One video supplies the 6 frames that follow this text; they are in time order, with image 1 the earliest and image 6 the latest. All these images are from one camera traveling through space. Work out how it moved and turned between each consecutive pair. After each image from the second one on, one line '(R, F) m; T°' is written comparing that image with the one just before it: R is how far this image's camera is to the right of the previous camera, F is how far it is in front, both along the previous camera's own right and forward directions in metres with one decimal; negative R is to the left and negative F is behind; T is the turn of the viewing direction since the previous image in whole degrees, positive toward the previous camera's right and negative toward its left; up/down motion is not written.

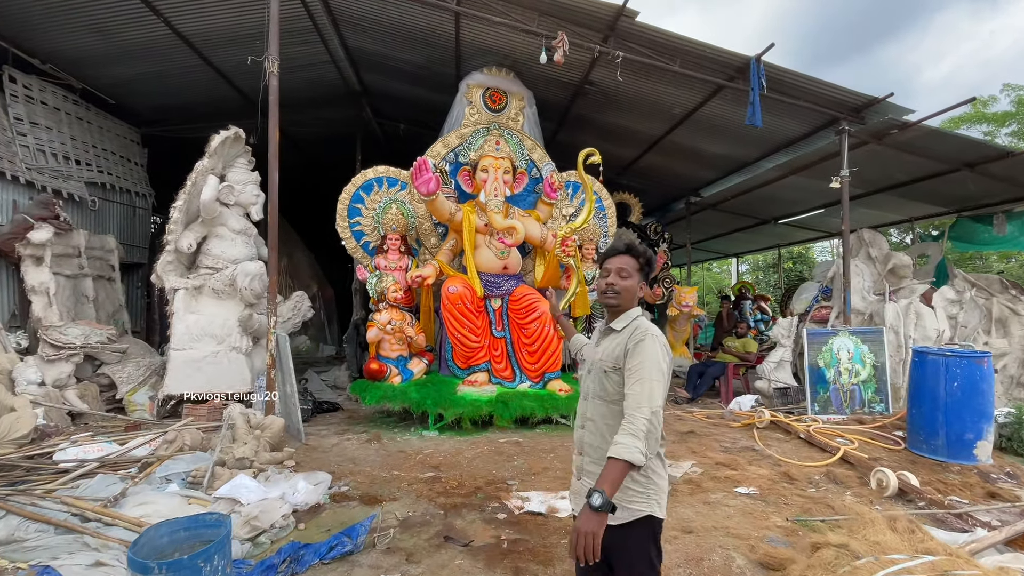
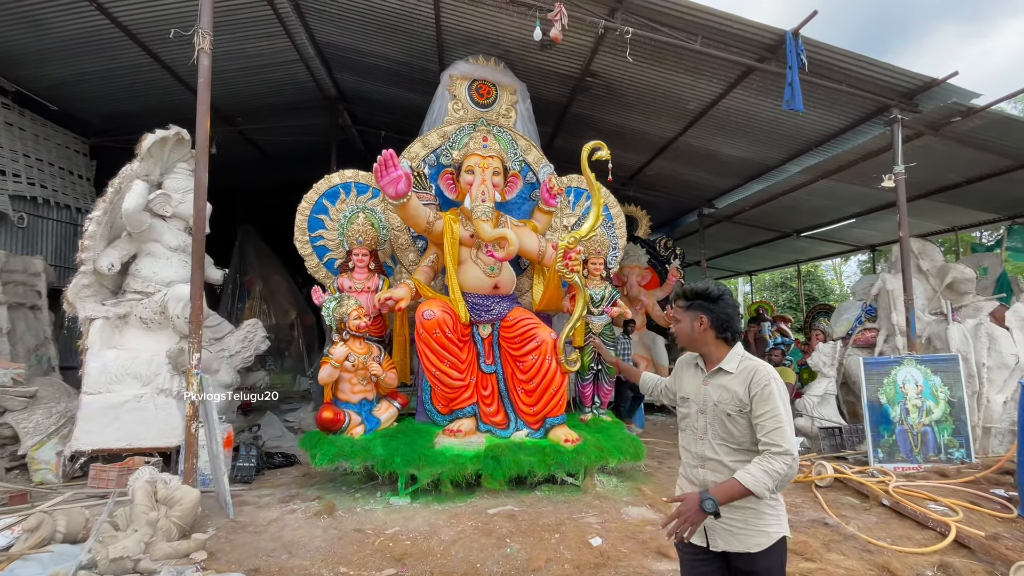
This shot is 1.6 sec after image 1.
(+0.1, +0.9) m; 0°
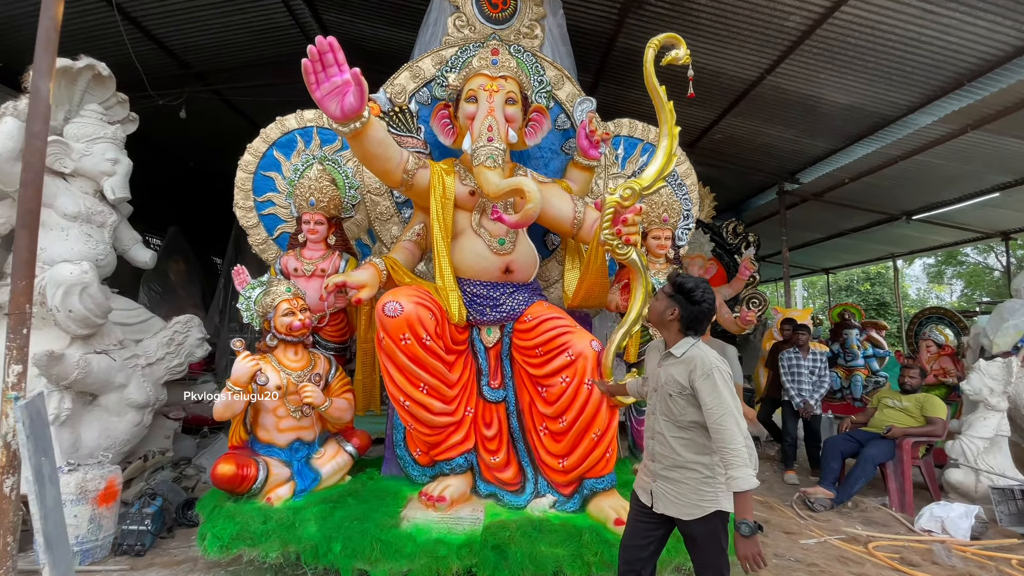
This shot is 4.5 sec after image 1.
(+0.1, +1.4) m; -4°
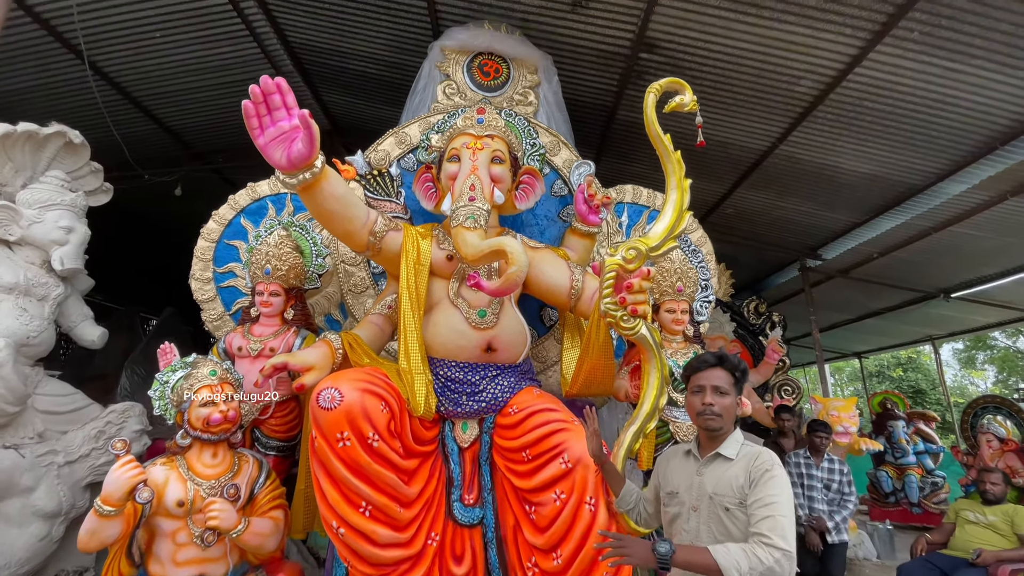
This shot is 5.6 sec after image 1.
(+0.1, +0.5) m; -2°
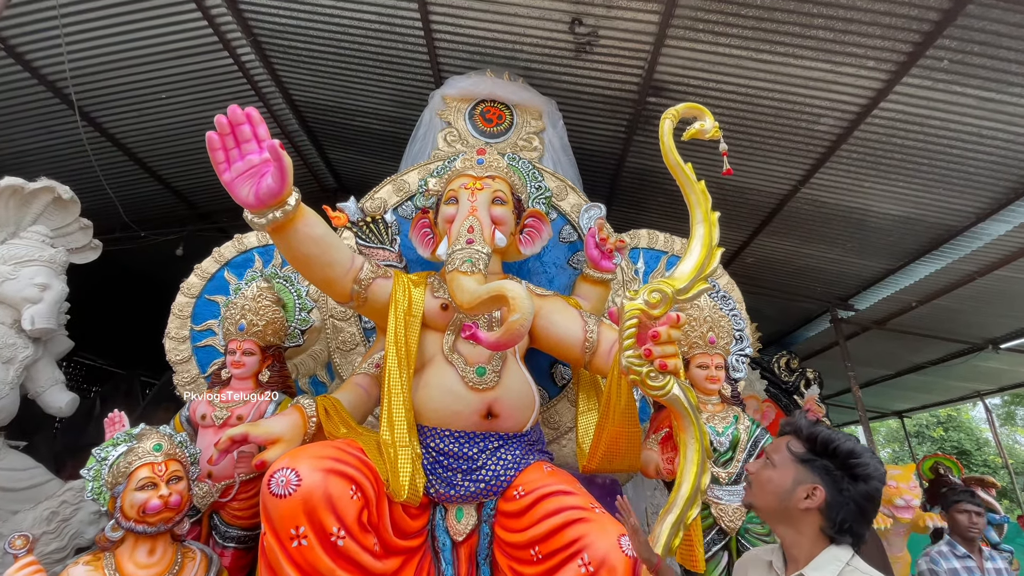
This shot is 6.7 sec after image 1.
(0.0, +0.3) m; -1°
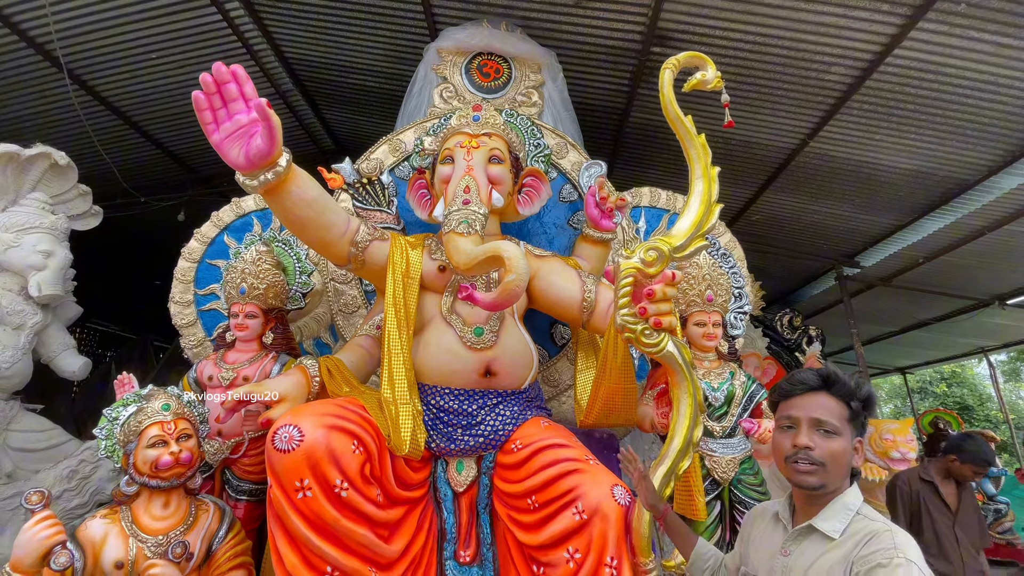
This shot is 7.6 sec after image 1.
(0.0, 0.0) m; -1°
